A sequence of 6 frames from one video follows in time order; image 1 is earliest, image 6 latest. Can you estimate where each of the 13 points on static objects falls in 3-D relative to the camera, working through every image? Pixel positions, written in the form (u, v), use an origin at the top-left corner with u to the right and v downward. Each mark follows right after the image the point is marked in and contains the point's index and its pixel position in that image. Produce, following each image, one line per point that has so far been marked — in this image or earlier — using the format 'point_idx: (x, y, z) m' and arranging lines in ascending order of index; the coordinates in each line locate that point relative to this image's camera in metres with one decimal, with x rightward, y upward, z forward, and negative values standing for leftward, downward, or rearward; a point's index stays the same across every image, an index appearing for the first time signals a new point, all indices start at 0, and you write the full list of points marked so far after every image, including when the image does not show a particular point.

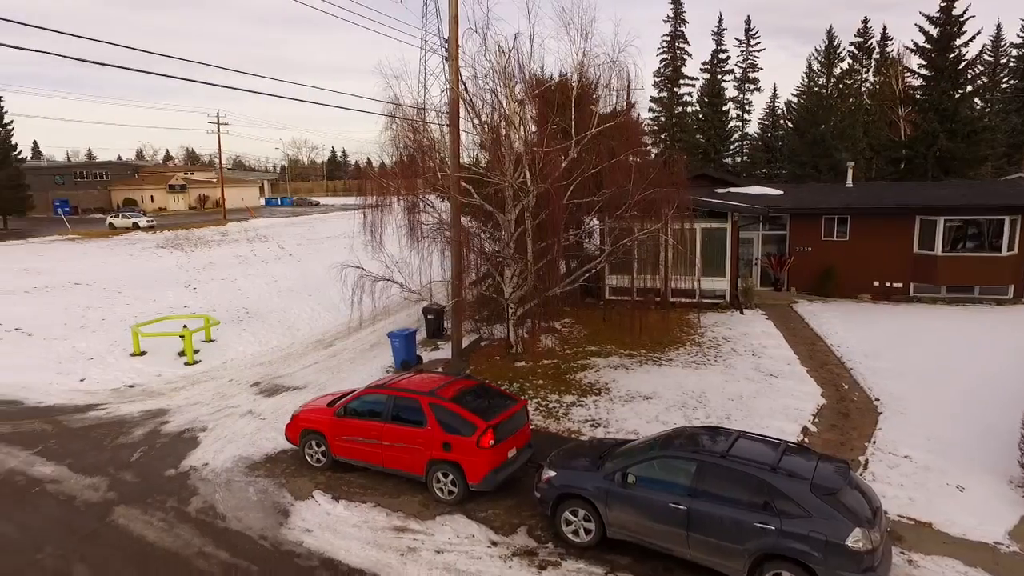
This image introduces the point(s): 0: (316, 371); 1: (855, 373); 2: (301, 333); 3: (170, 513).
0: (-4.3, -1.8, +13.4) m
1: (+6.5, -1.6, +11.8) m
2: (-5.8, -1.2, +17.0) m
3: (-4.2, -2.7, +7.5) m
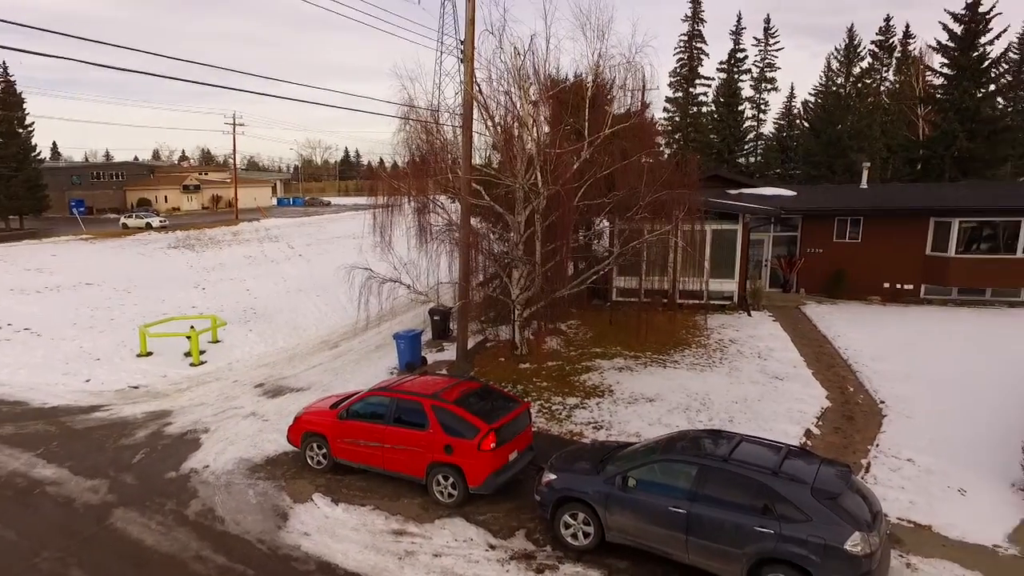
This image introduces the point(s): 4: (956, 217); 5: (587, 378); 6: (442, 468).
0: (-4.2, -1.8, +13.5) m
1: (+6.6, -1.7, +11.7) m
2: (-5.6, -1.2, +17.1) m
3: (-4.2, -2.8, +7.6) m
4: (+12.5, +2.0, +17.5) m
5: (+1.5, -1.8, +12.1) m
6: (-0.9, -2.3, +7.8) m
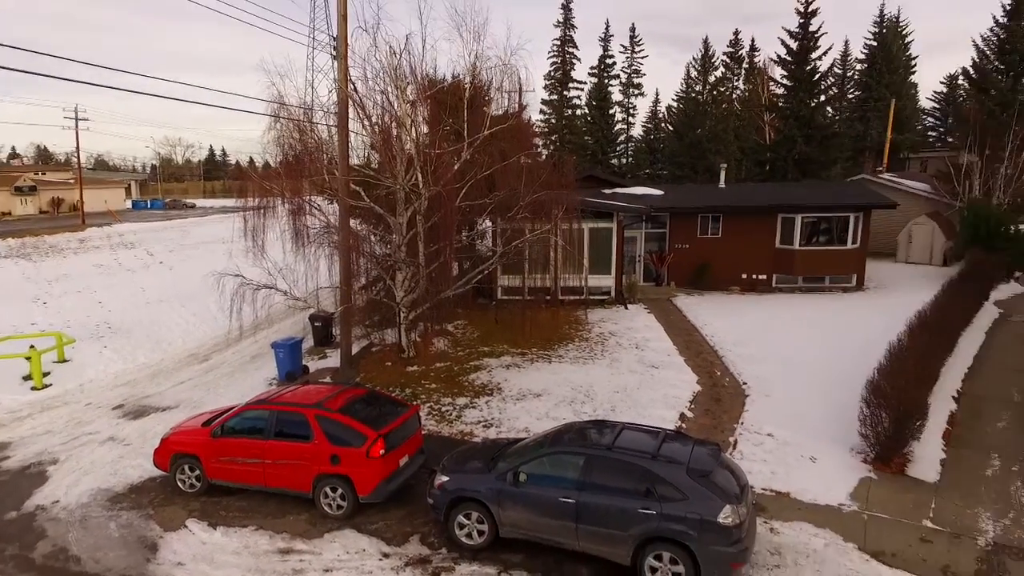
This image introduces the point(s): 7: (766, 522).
0: (-6.5, -2.0, +12.6) m
1: (+4.4, -1.5, +12.7) m
2: (-8.6, -1.5, +15.8) m
3: (-5.4, -2.9, +6.7) m
4: (+9.0, +2.4, +19.5) m
5: (-0.7, -1.8, +12.2) m
6: (-2.2, -2.3, +7.5) m
7: (+3.0, -2.8, +7.3) m
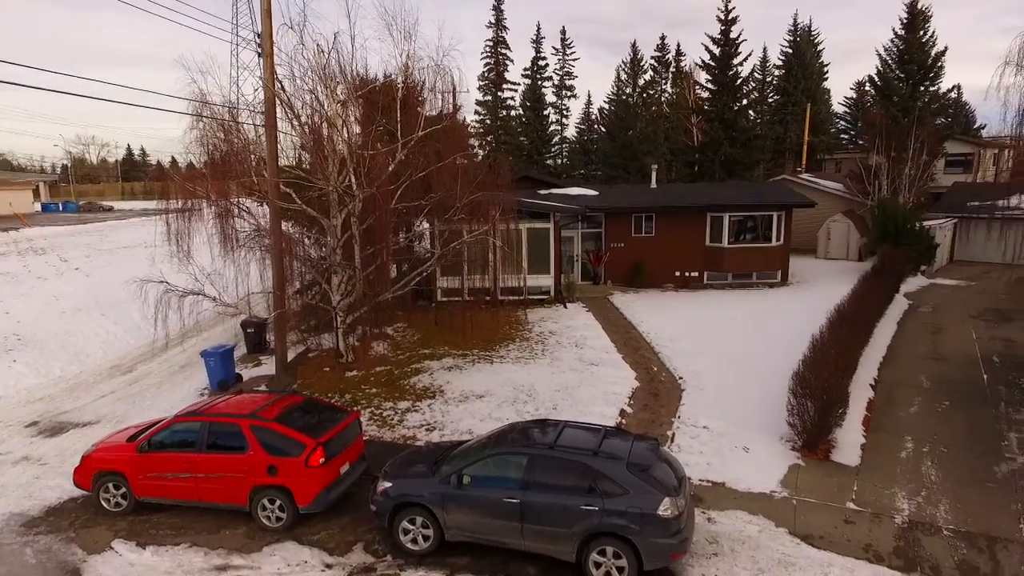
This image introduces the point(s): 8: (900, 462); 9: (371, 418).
0: (-7.6, -2.2, +11.9) m
1: (+3.2, -1.4, +13.1) m
2: (-10.1, -1.7, +14.9) m
3: (-6.0, -3.1, +6.2) m
4: (+7.1, +2.5, +20.3) m
5: (-1.8, -1.8, +12.1) m
6: (-2.9, -2.4, +7.3) m
7: (+2.3, -2.7, +7.5) m
8: (+5.5, -2.4, +8.7) m
9: (-2.4, -2.2, +10.5) m
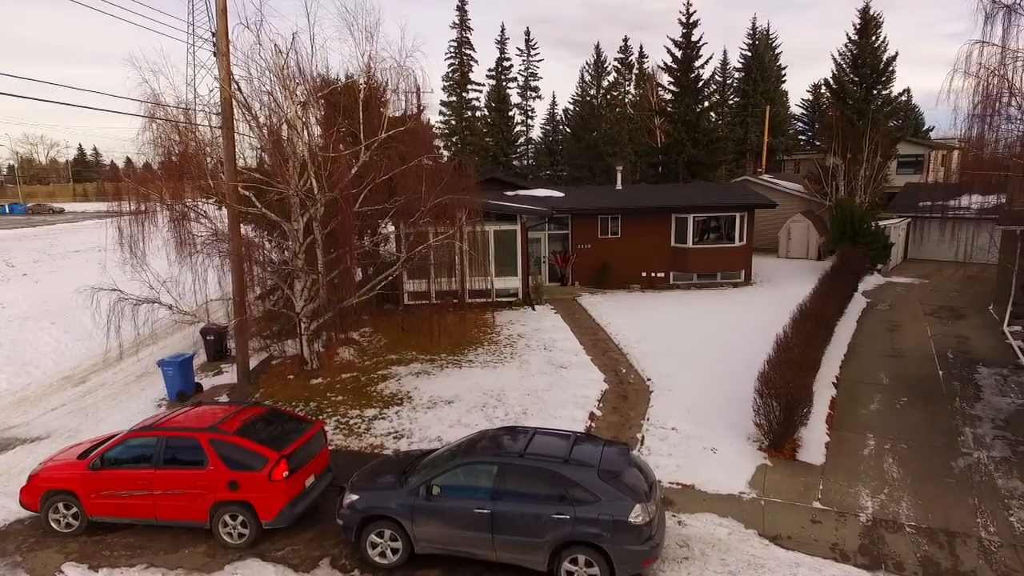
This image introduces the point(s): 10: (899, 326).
0: (-8.2, -2.3, +11.4) m
1: (+2.5, -1.5, +13.2) m
2: (-10.8, -1.9, +14.2) m
3: (-6.2, -3.2, +5.7) m
4: (+6.0, +2.5, +20.6) m
5: (-2.4, -1.9, +11.9) m
6: (-3.2, -2.5, +7.0) m
7: (+2.0, -2.8, +7.6) m
8: (+5.0, -2.5, +8.9) m
9: (-2.9, -2.3, +10.3) m
10: (+9.6, -1.0, +15.3) m
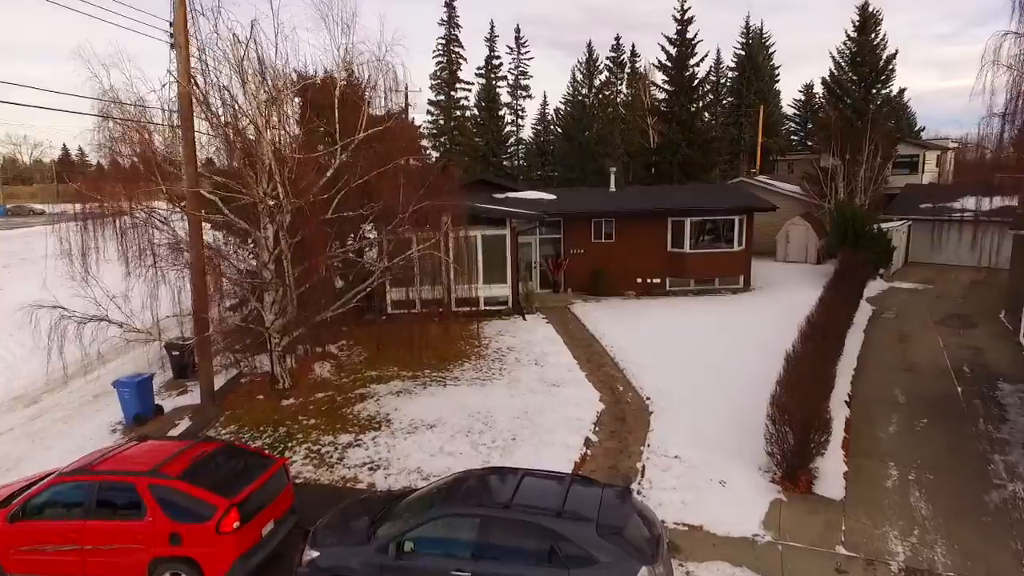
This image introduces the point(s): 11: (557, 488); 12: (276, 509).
0: (-8.4, -2.6, +10.3) m
1: (+2.3, -1.7, +12.3) m
2: (-11.0, -2.1, +13.2) m
3: (-6.3, -3.4, +4.7) m
4: (+5.6, +2.3, +19.7) m
5: (-2.7, -2.1, +10.9) m
6: (-3.4, -2.7, +6.1) m
7: (+1.8, -3.0, +6.7) m
8: (+4.9, -2.7, +8.1) m
9: (-3.1, -2.5, +9.3) m
10: (+9.3, -1.1, +14.5) m
11: (+0.4, -2.0, +6.1) m
12: (-2.6, -2.4, +6.8) m
